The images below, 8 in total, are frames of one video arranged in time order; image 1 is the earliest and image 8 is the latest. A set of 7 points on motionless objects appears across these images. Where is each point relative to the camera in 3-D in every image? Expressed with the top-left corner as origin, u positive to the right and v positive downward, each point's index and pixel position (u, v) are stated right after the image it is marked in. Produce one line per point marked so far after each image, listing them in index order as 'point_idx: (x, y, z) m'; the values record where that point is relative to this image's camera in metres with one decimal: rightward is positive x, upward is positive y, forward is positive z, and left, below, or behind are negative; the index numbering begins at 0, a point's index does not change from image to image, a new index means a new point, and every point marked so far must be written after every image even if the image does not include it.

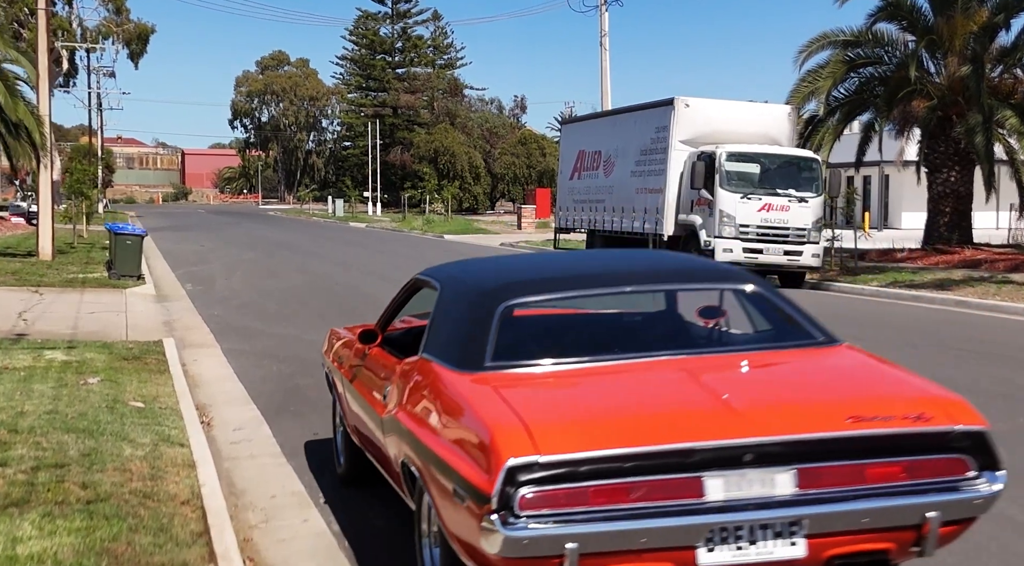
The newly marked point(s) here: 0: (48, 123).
0: (-7.2, +2.5, +15.9) m
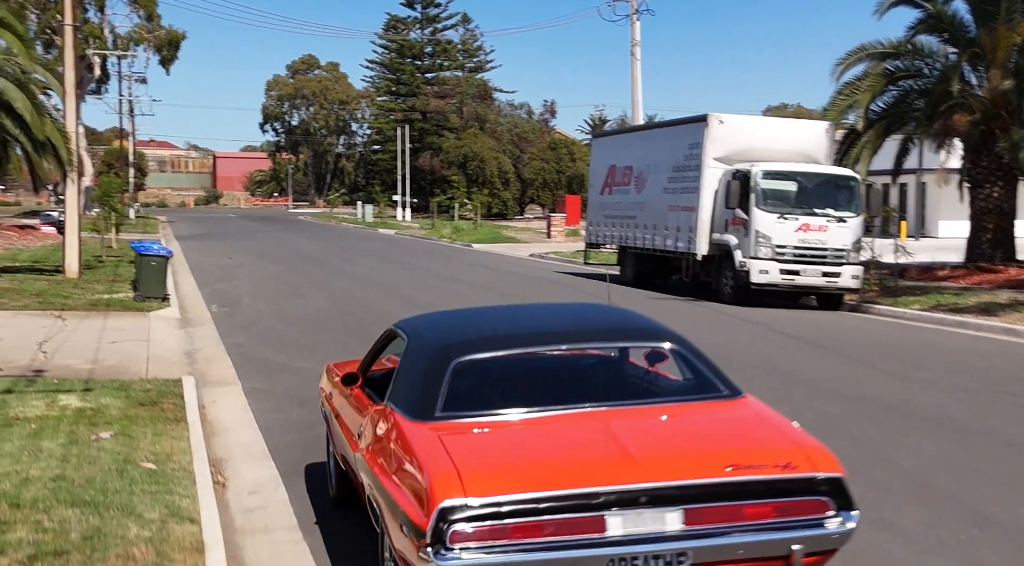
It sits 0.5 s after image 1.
0: (-6.7, +2.2, +15.9) m
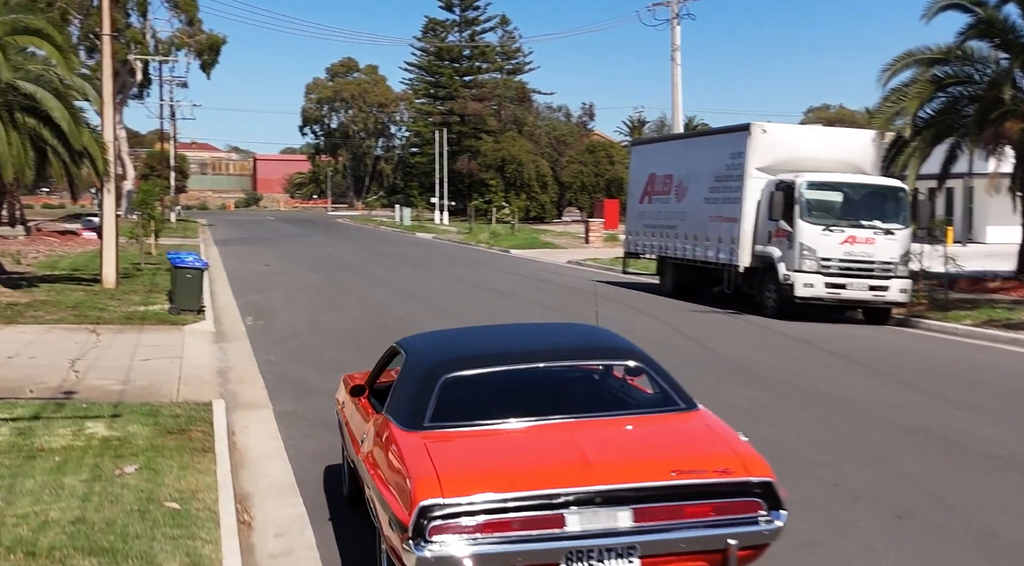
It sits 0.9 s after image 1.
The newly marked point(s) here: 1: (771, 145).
0: (-6.1, +2.0, +15.9) m
1: (+3.4, +1.8, +13.7) m
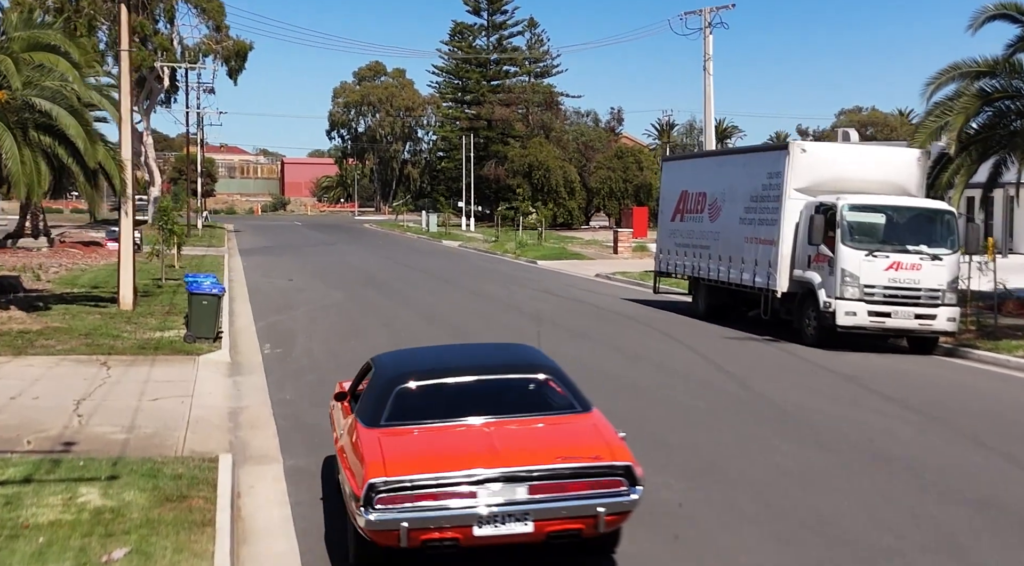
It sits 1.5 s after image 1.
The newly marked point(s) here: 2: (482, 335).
0: (-5.7, +1.7, +15.5) m
1: (+3.8, +1.5, +13.0) m
2: (-0.4, -0.7, +14.1) m
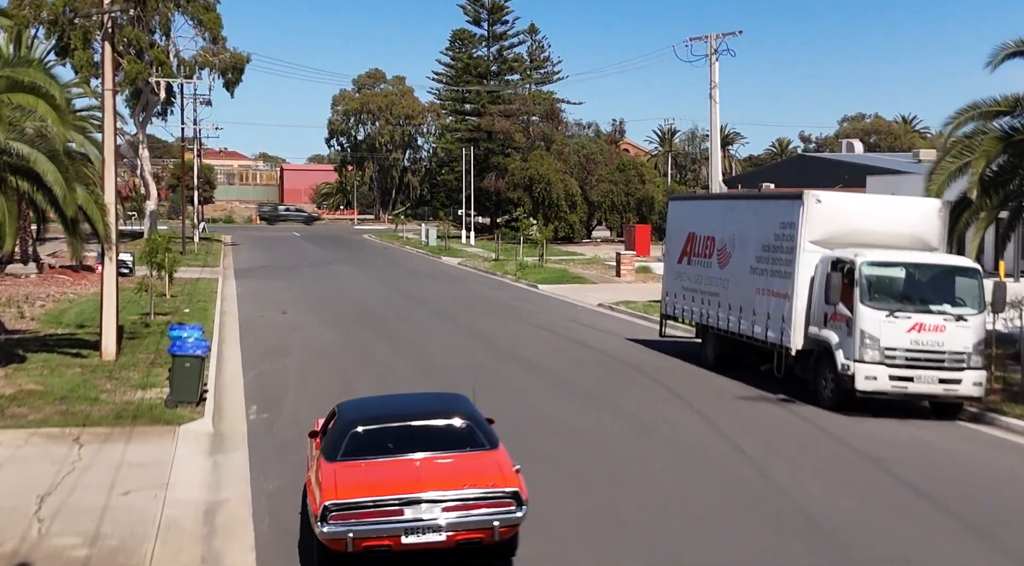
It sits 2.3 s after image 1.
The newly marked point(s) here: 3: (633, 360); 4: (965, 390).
0: (-5.7, +1.0, +14.9) m
1: (+3.8, +0.8, +12.4) m
2: (-0.4, -1.4, +13.4) m
3: (+1.8, -1.2, +15.4) m
4: (+5.0, -1.2, +11.3) m
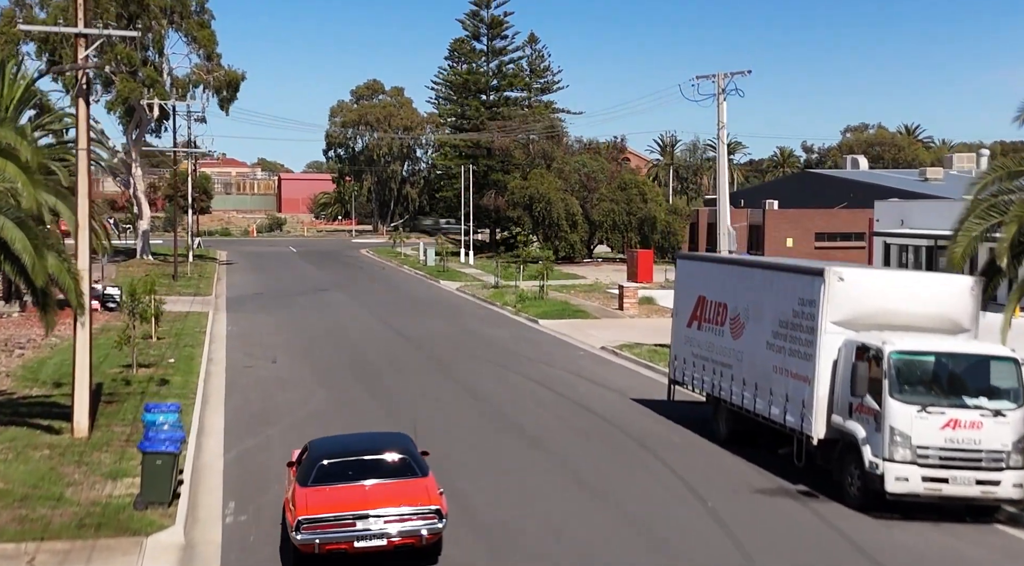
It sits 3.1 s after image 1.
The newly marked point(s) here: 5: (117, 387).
0: (-5.7, +0.1, +13.9) m
1: (+3.8, -0.1, +11.5) m
2: (-0.4, -2.3, +12.5) m
3: (+1.8, -2.1, +14.4) m
4: (+4.9, -2.1, +10.4) m
5: (-6.7, -1.7, +17.6) m
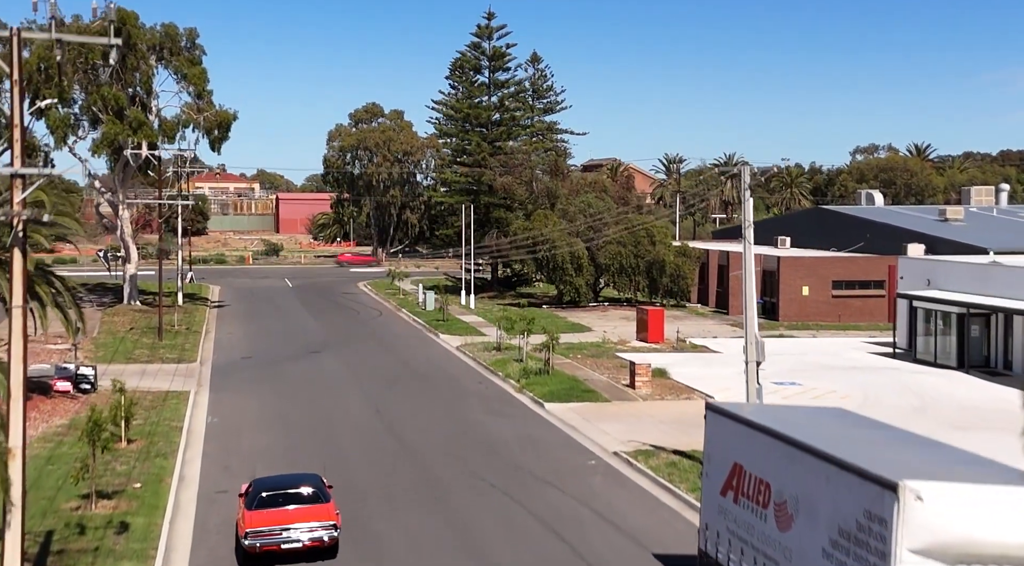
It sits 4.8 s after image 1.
0: (-5.7, -1.9, +11.9) m
1: (+3.8, -2.1, +9.4) m
2: (-0.3, -4.4, +10.4) m
3: (+1.9, -4.1, +12.4) m
4: (+5.0, -4.1, +8.3) m
5: (-6.6, -3.8, +15.5) m
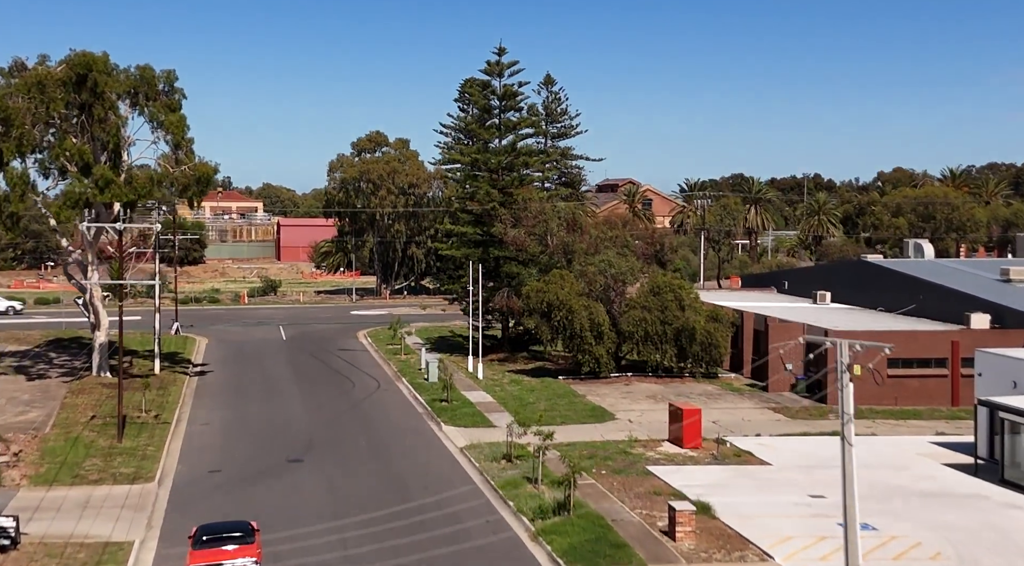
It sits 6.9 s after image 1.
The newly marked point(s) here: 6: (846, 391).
0: (-5.6, -4.8, +6.9) m
1: (+3.9, -5.0, +4.3) m
2: (-0.2, -7.2, +5.3) m
3: (+2.0, -7.0, +7.3) m
4: (+5.1, -7.0, +3.2) m
5: (-6.5, -6.6, +10.5) m
6: (+4.3, -1.5, +12.8) m
